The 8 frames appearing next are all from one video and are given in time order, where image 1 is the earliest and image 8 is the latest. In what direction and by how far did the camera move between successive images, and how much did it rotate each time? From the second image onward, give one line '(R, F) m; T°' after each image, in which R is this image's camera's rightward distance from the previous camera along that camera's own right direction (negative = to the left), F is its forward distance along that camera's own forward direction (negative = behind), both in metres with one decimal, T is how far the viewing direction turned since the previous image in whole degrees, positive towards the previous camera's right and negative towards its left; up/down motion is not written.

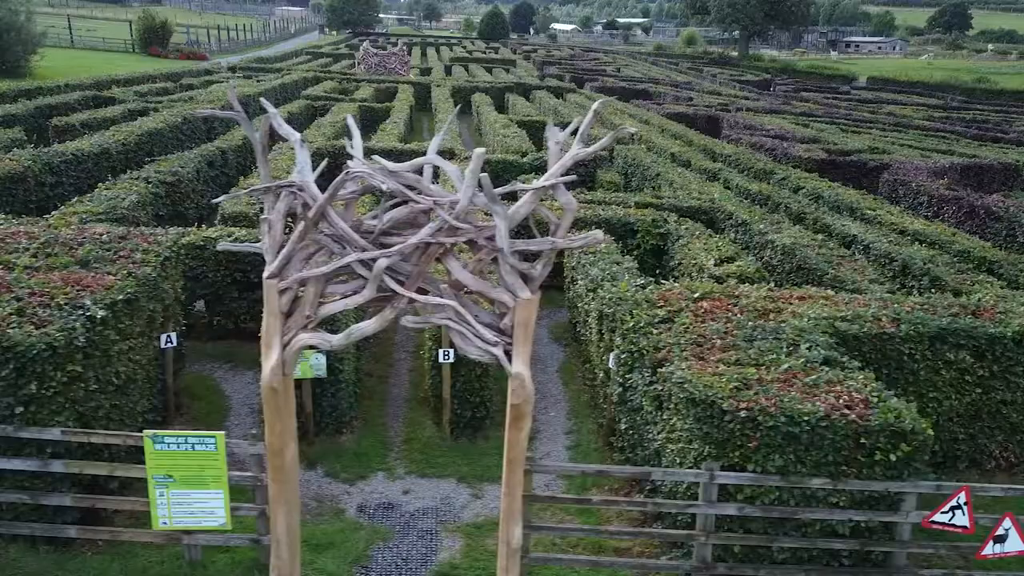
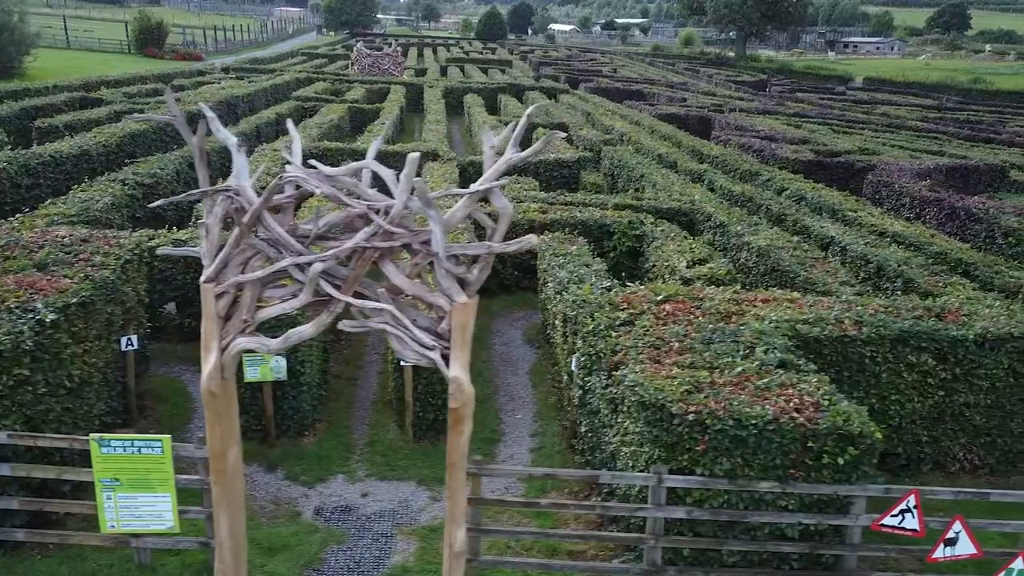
(+0.4, 0.0) m; 0°
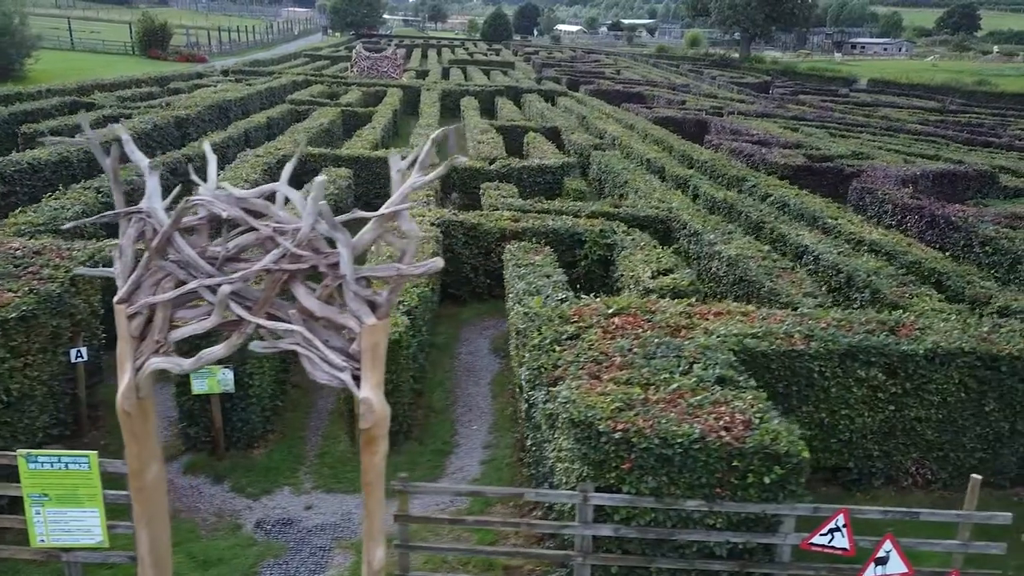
(+0.7, 0.0) m; -1°
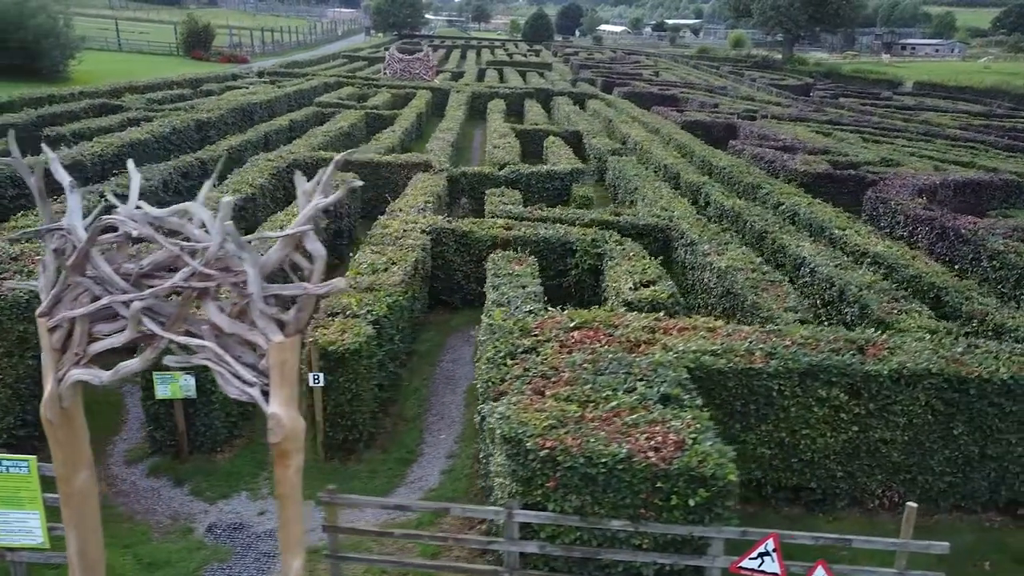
(+0.9, 0.0) m; -3°
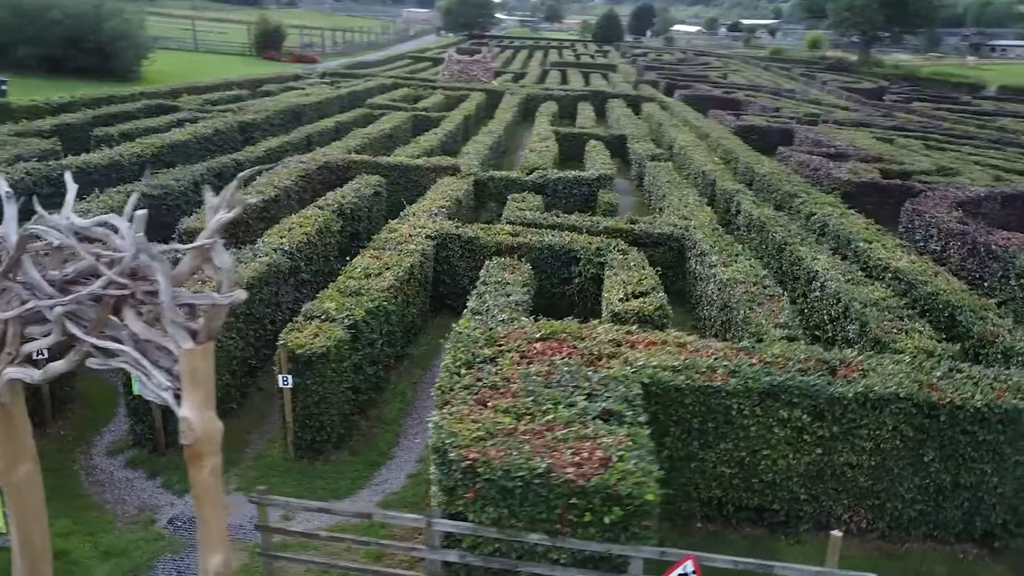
(+1.2, -0.1) m; -5°
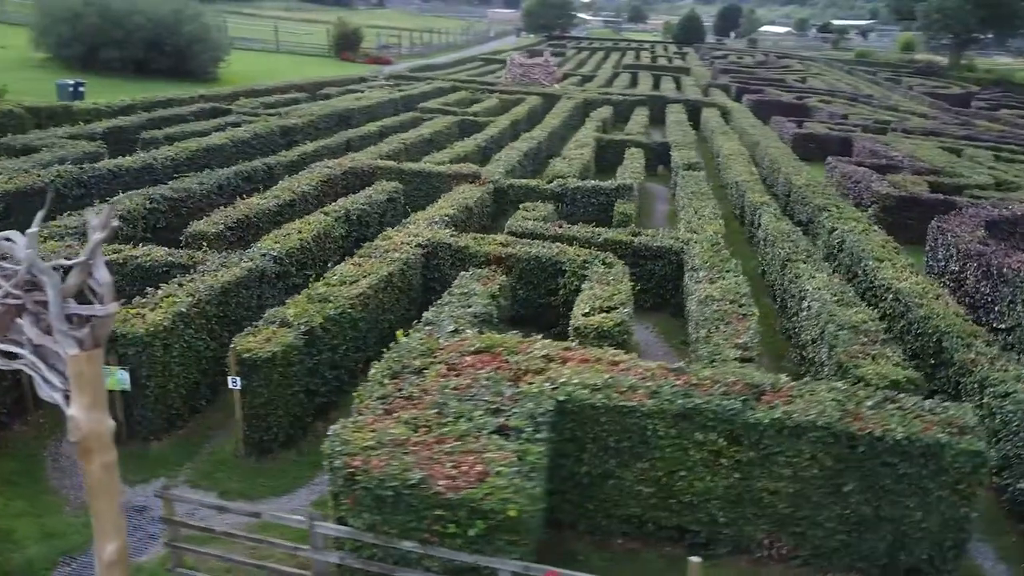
(+1.8, -0.2) m; -6°
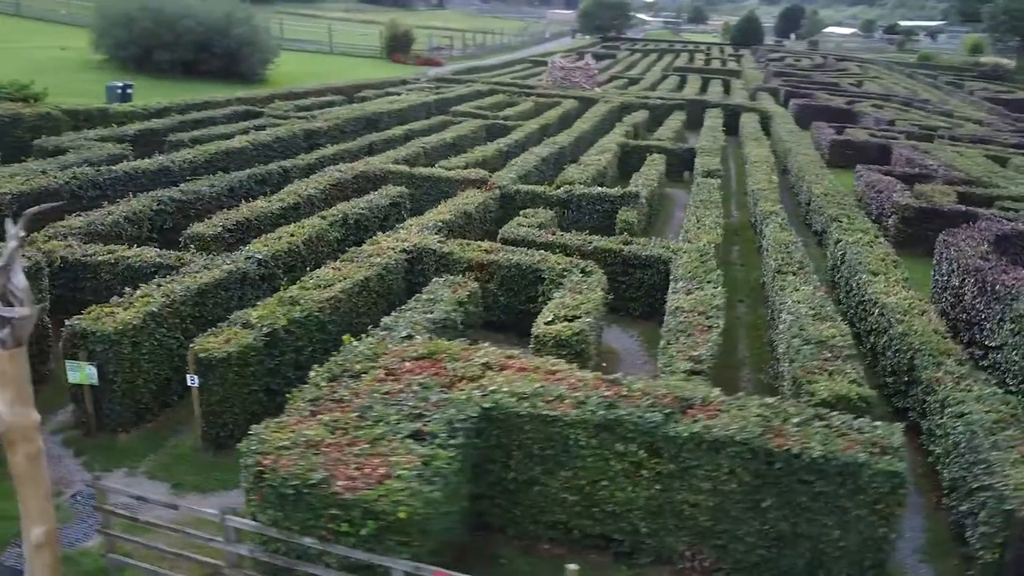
(+1.5, -0.3) m; -4°
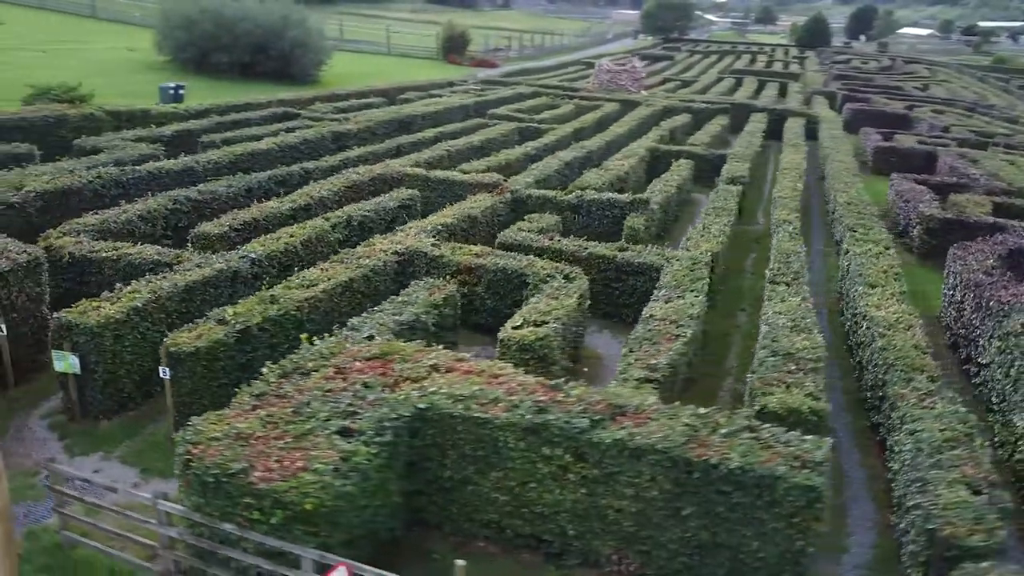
(+1.5, -0.3) m; -4°
